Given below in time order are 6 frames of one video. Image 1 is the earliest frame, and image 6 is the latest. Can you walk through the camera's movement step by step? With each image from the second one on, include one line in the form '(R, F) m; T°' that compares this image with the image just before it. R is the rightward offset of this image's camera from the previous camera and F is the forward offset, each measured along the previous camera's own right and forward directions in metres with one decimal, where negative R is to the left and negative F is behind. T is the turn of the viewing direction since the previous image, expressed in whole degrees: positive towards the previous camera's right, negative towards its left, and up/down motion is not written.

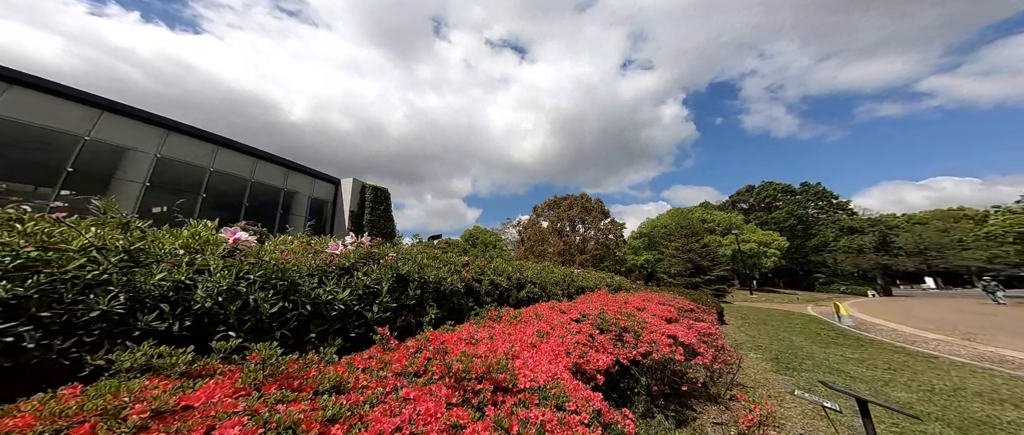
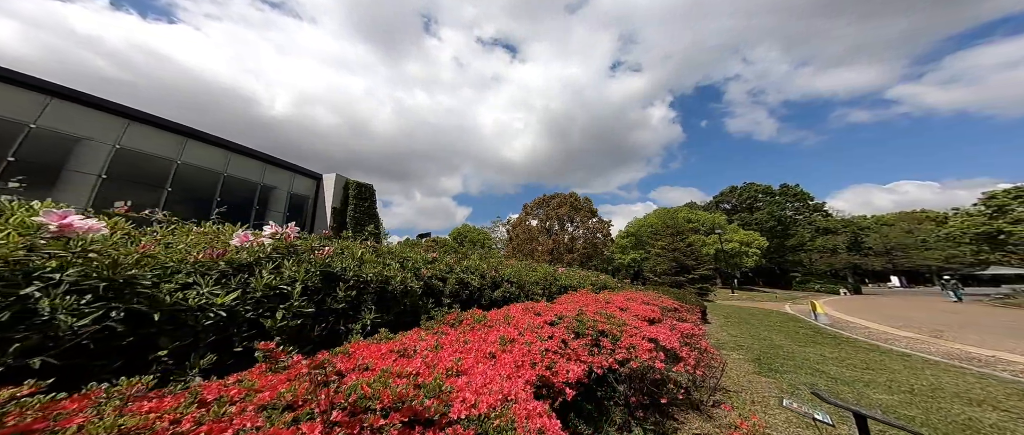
(+0.2, +0.4) m; +2°
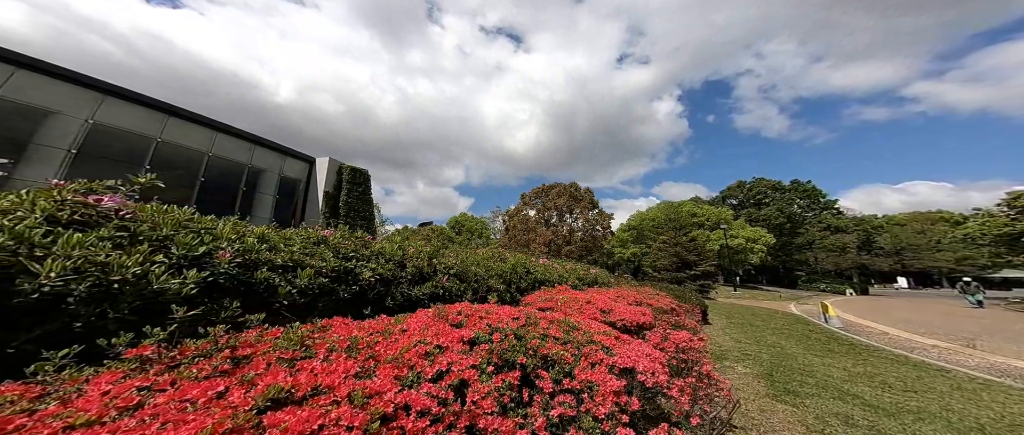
(+0.9, +1.5) m; -1°
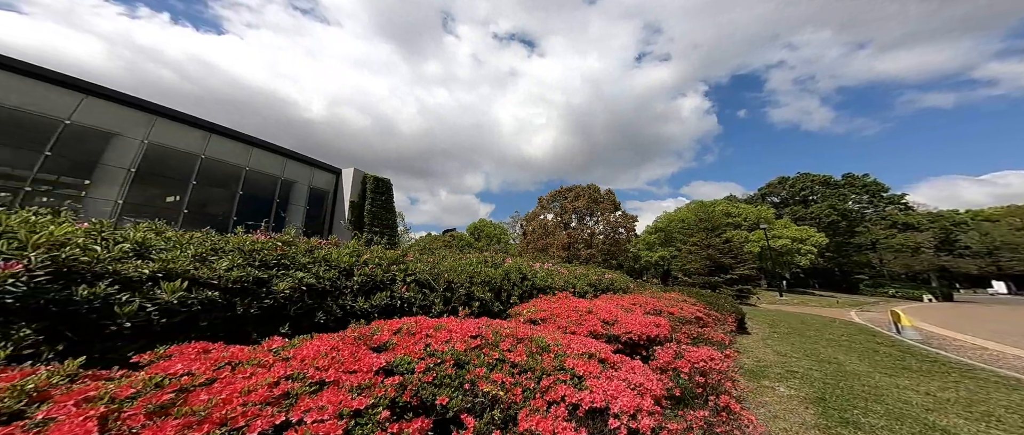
(+0.7, +0.7) m; -5°
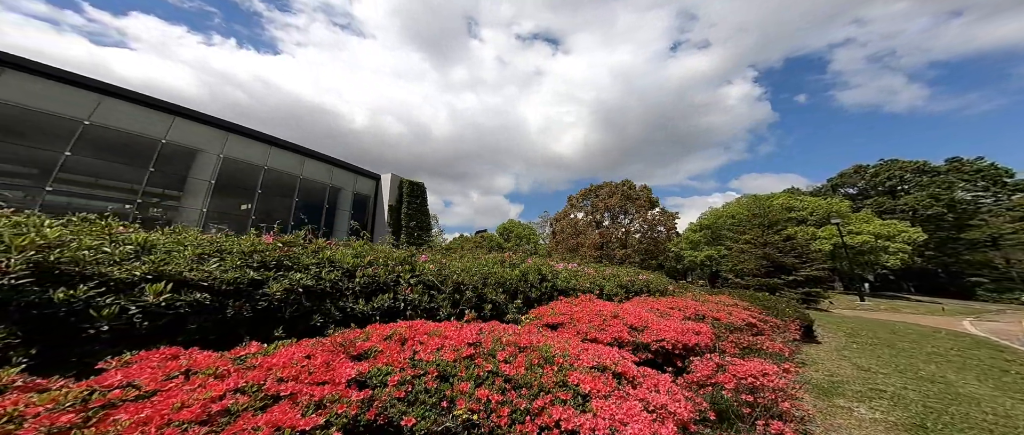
(+0.3, +0.3) m; -6°
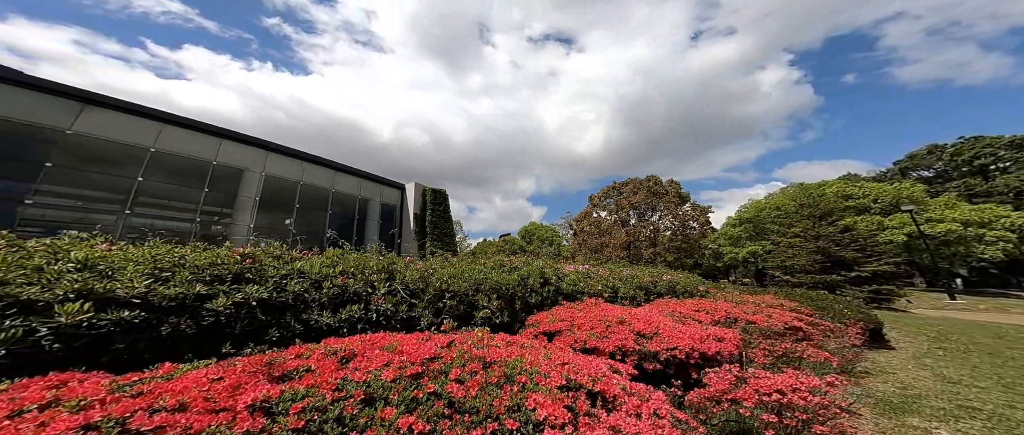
(+0.6, +0.3) m; -6°
